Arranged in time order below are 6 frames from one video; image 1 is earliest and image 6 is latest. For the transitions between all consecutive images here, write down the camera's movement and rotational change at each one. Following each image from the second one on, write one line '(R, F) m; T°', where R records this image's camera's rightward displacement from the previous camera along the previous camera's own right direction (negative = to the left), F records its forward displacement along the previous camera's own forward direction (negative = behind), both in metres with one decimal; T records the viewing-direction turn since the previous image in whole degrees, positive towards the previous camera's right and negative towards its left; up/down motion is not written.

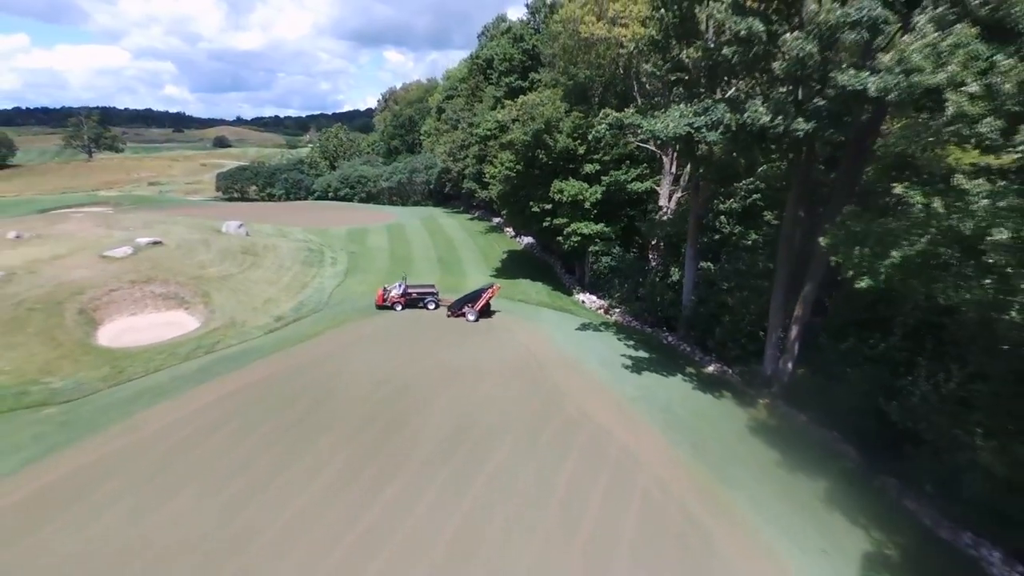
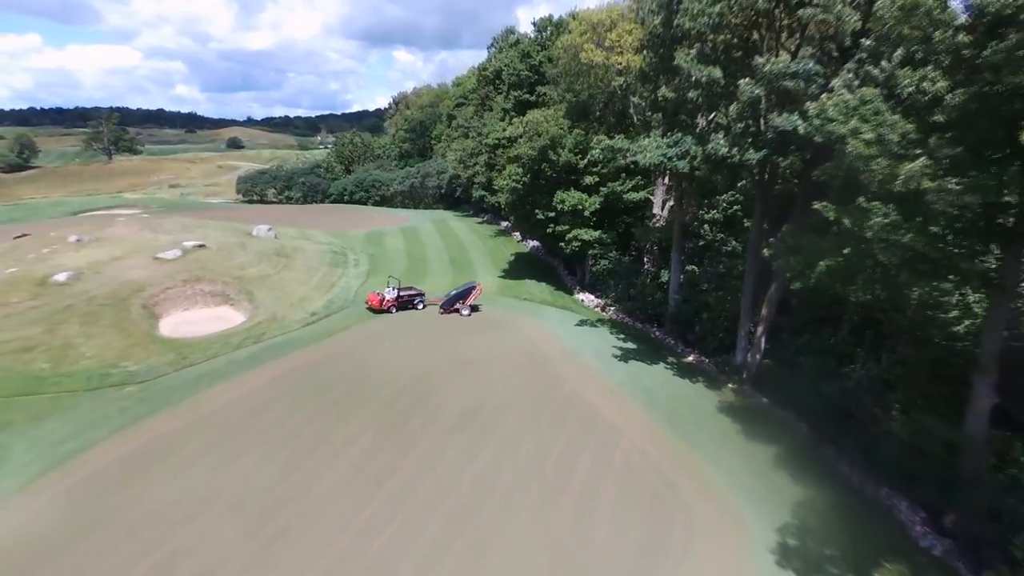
(+0.1, -3.2) m; -1°
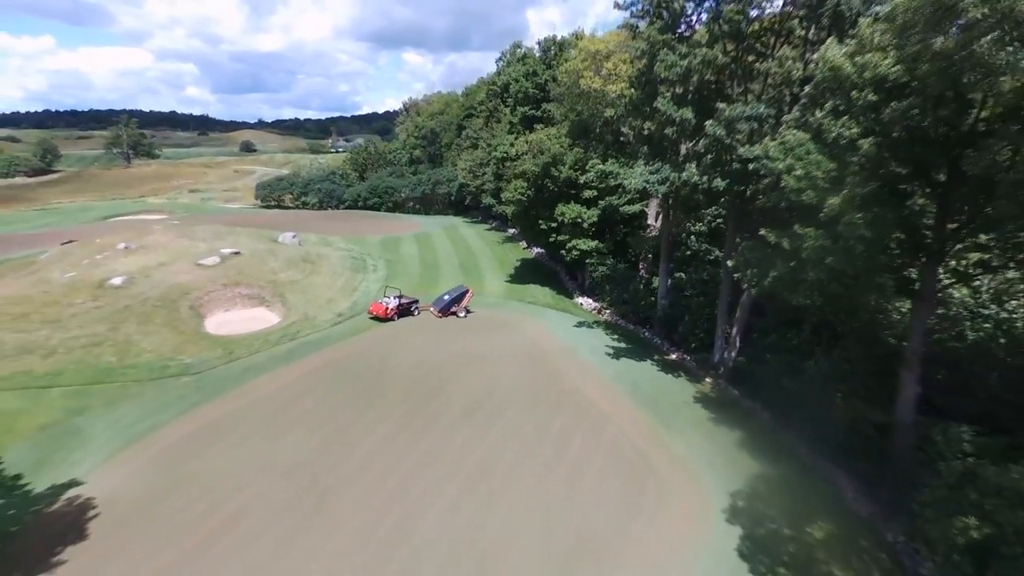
(+0.1, -3.2) m; -1°
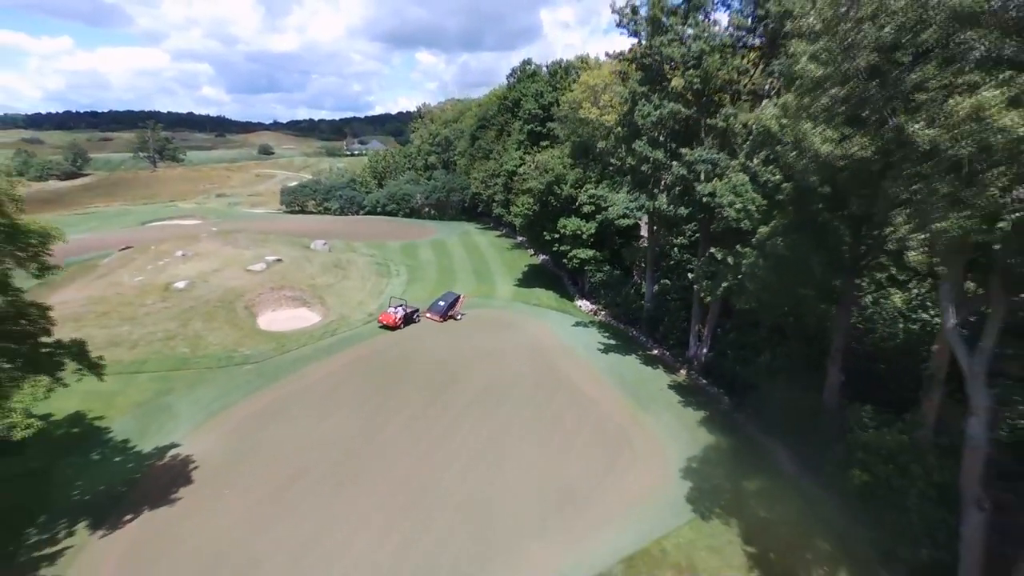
(+0.3, -4.8) m; -1°
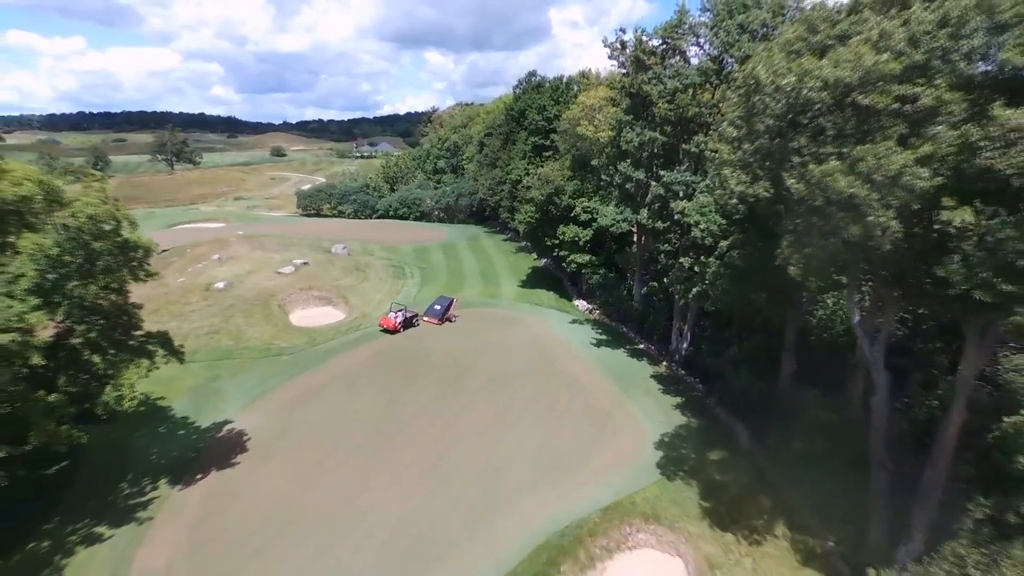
(+0.3, -4.1) m; -1°
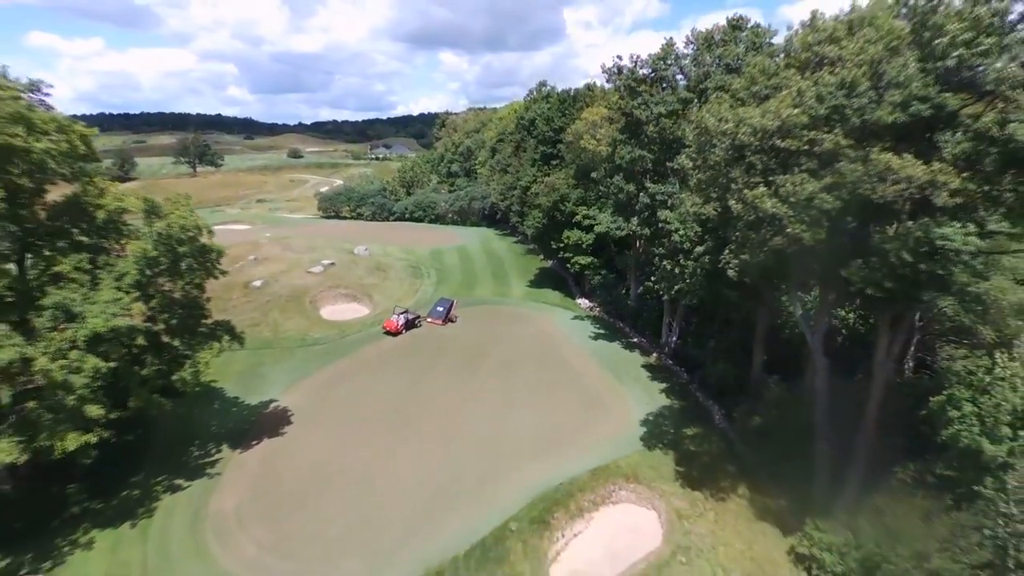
(+0.3, -4.2) m; -1°
